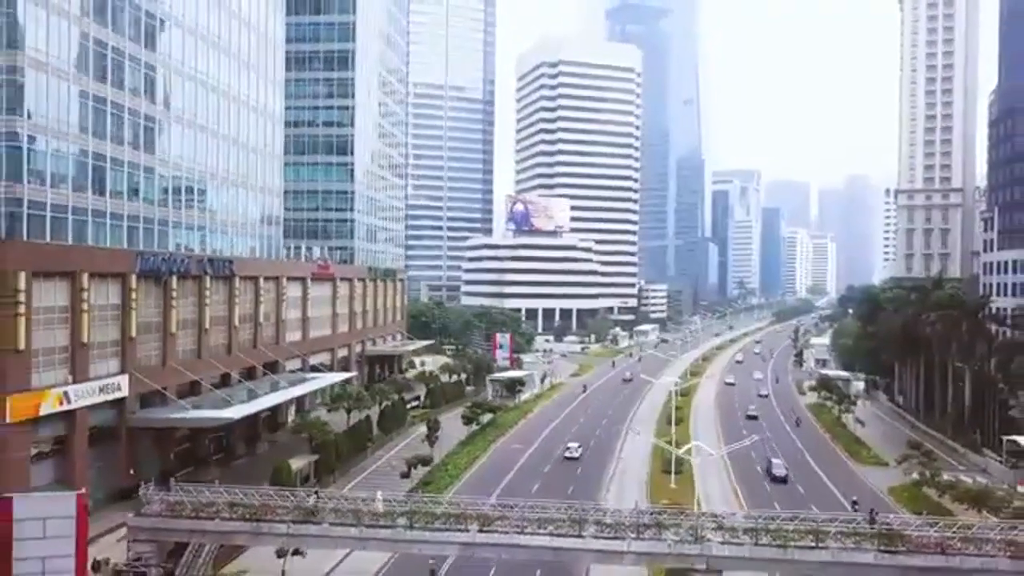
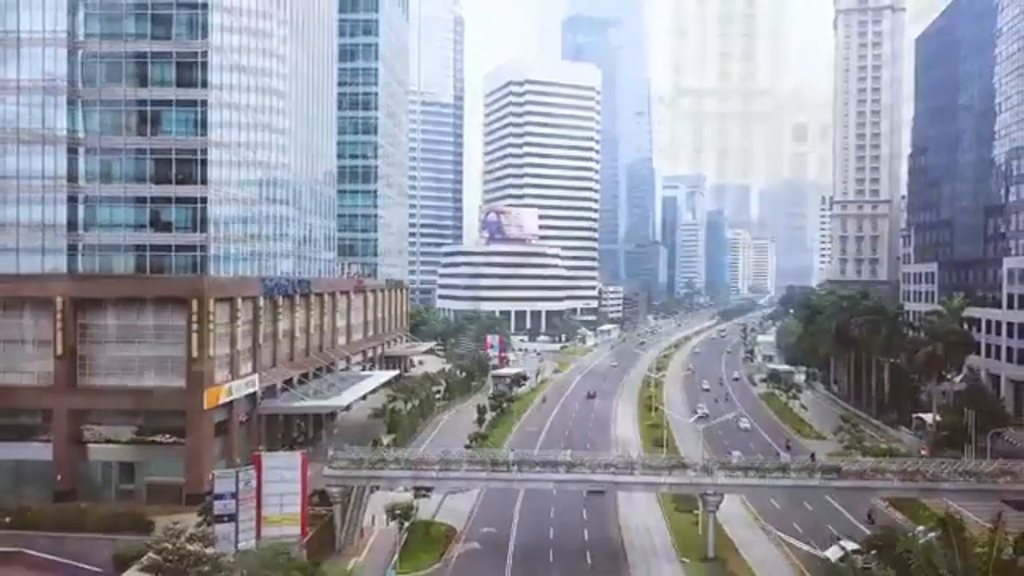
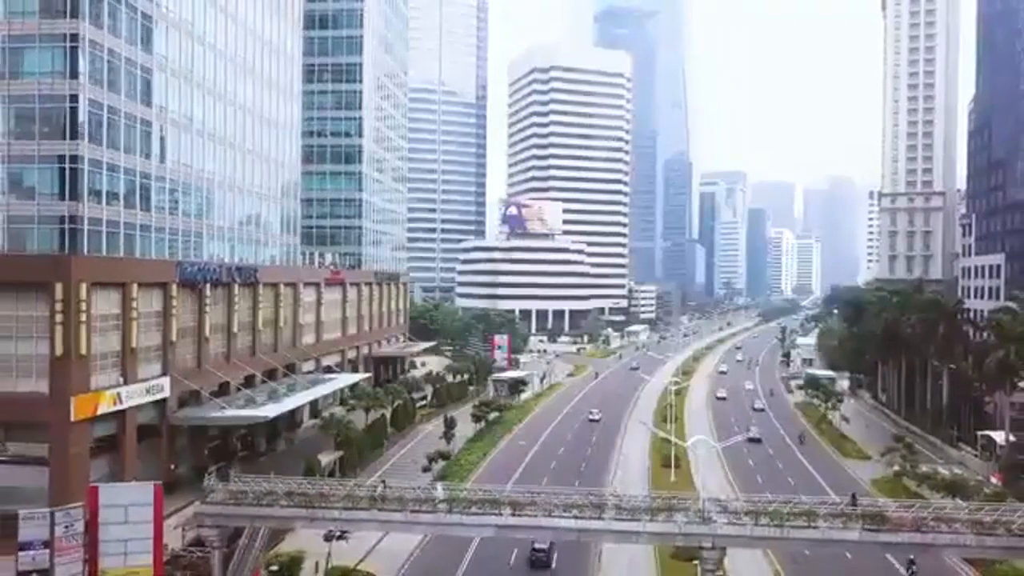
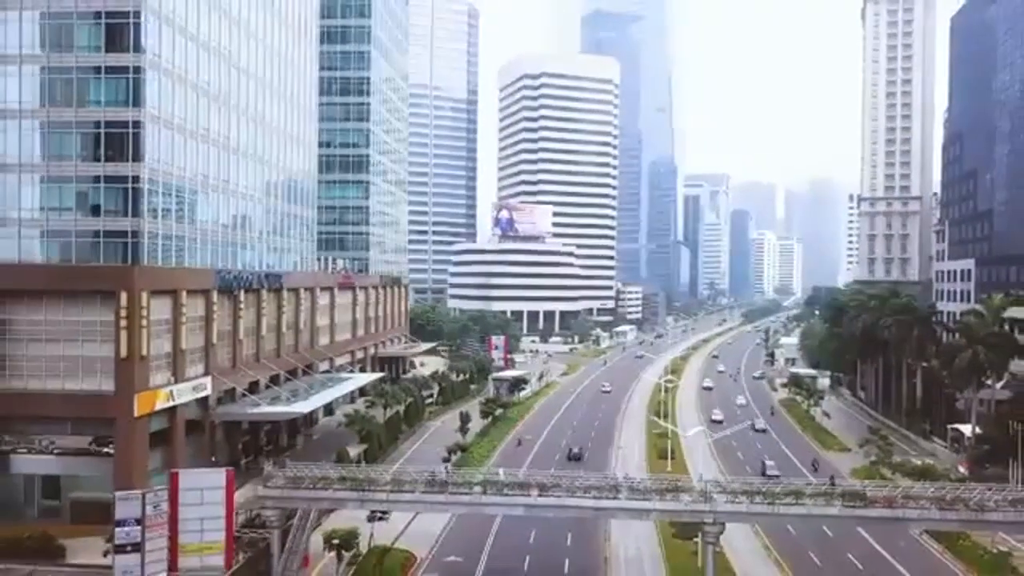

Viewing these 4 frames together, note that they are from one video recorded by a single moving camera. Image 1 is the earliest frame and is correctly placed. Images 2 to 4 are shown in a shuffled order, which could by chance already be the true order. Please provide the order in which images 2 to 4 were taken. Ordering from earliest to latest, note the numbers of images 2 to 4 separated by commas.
3, 4, 2
